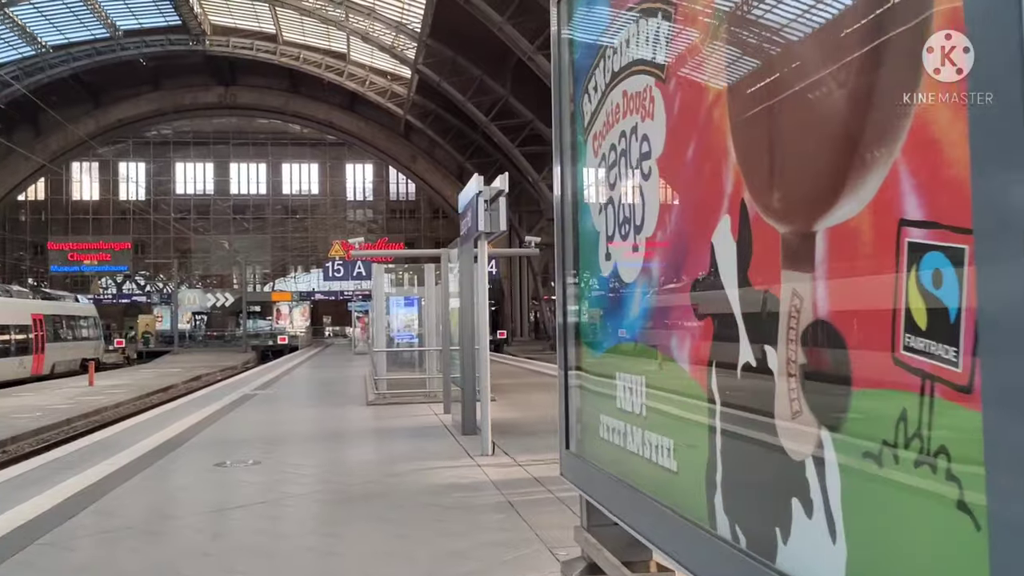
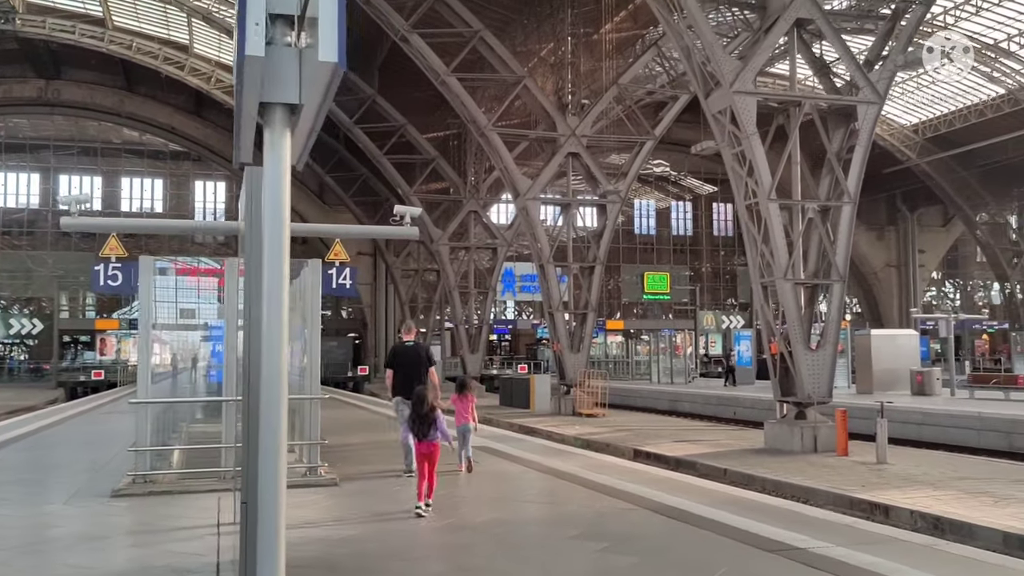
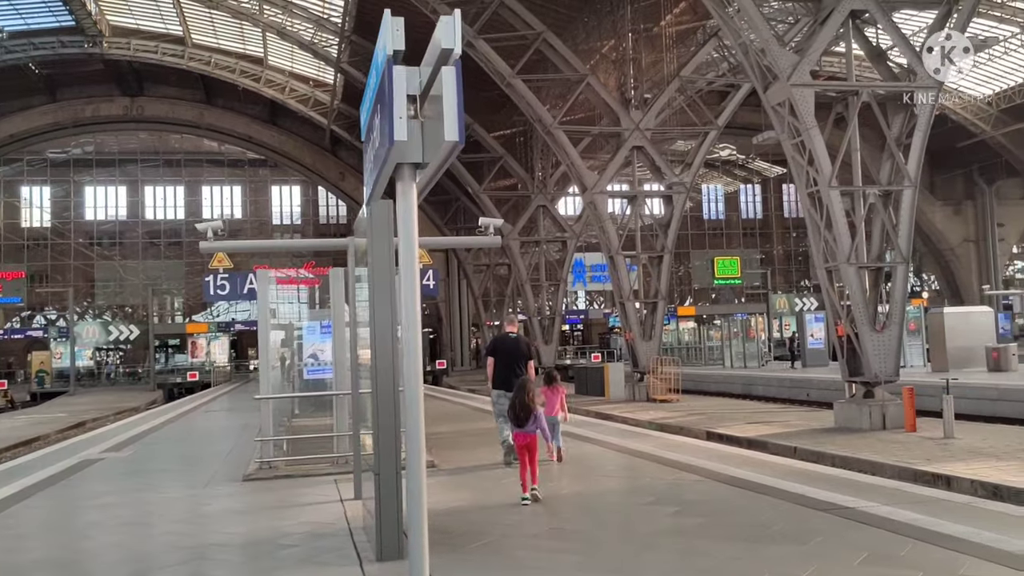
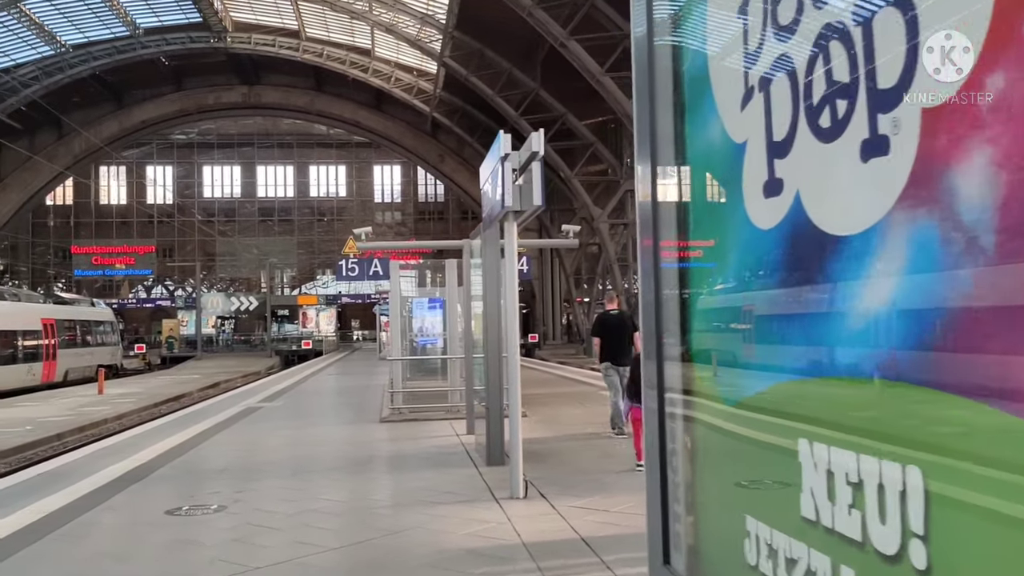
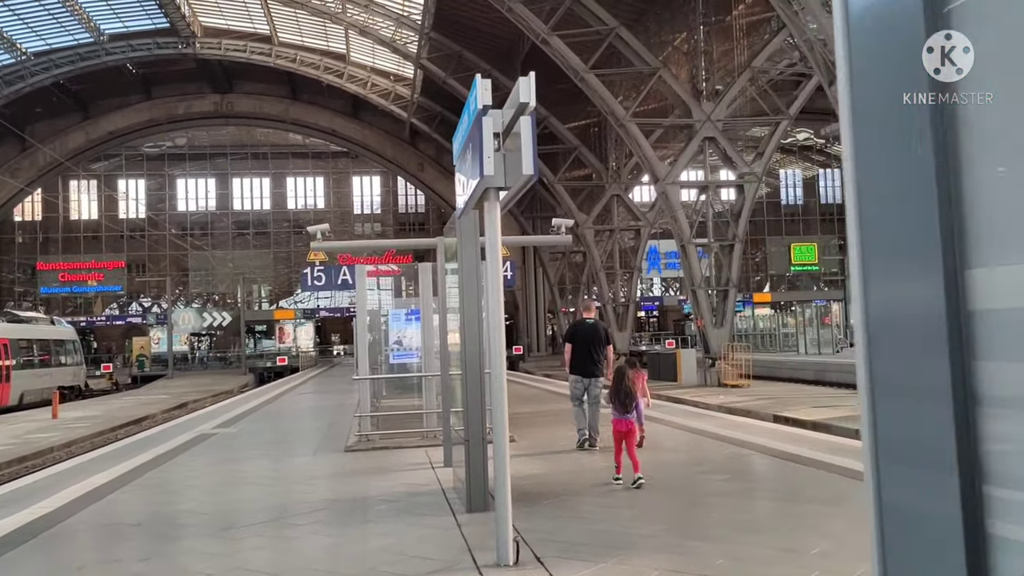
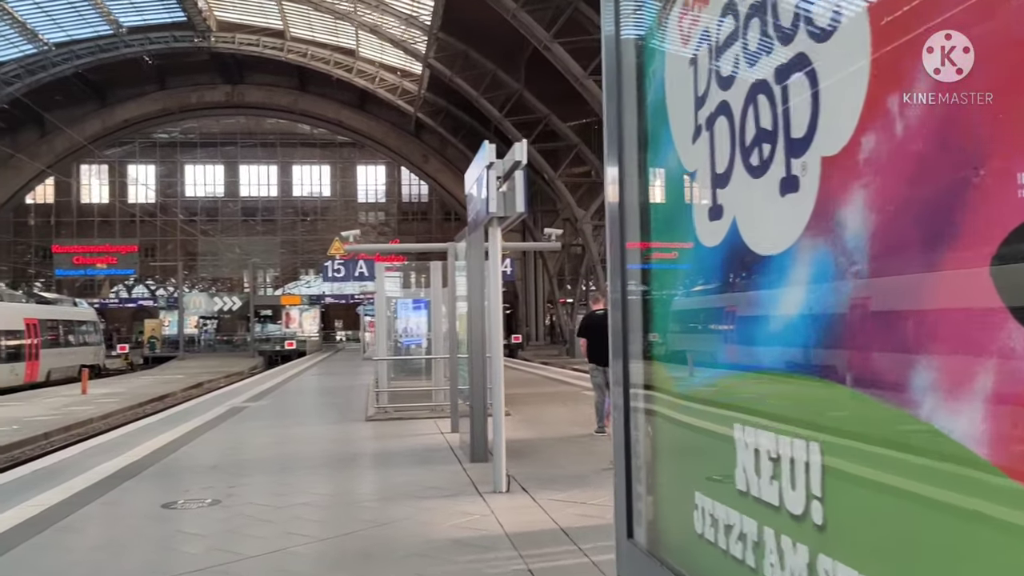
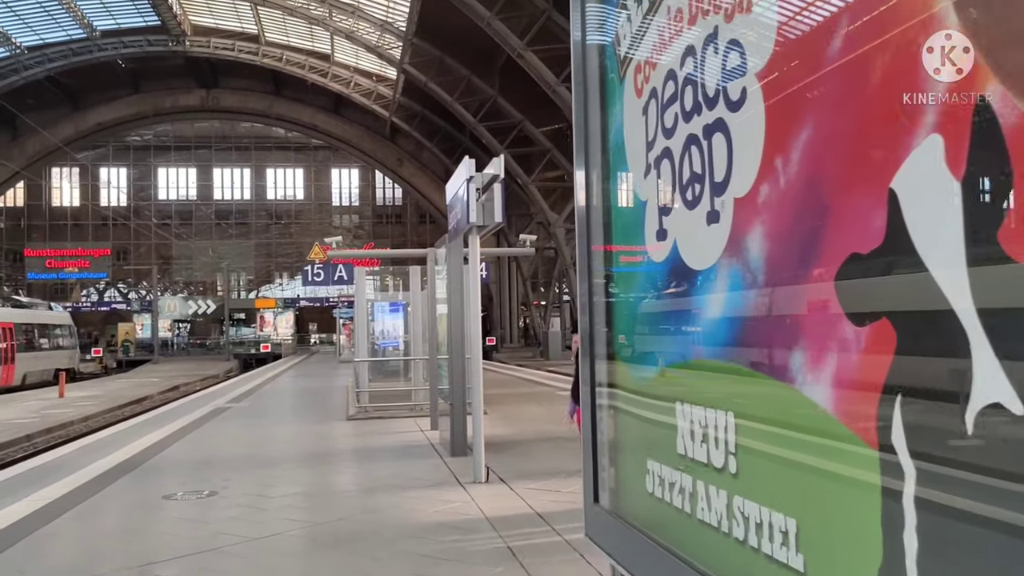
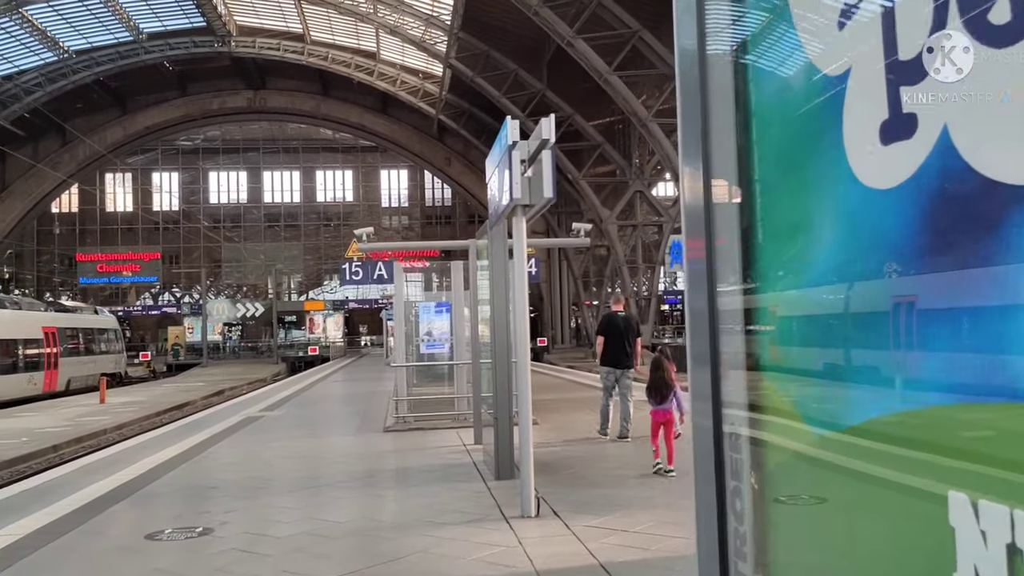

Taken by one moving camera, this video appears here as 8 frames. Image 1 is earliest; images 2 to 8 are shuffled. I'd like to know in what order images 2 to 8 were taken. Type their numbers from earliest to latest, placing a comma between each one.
7, 6, 4, 8, 5, 3, 2
